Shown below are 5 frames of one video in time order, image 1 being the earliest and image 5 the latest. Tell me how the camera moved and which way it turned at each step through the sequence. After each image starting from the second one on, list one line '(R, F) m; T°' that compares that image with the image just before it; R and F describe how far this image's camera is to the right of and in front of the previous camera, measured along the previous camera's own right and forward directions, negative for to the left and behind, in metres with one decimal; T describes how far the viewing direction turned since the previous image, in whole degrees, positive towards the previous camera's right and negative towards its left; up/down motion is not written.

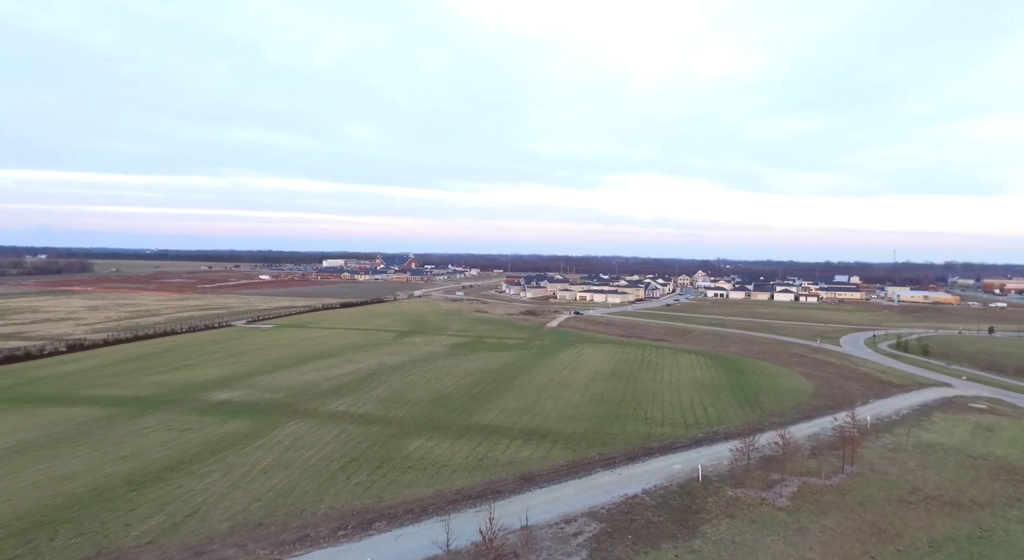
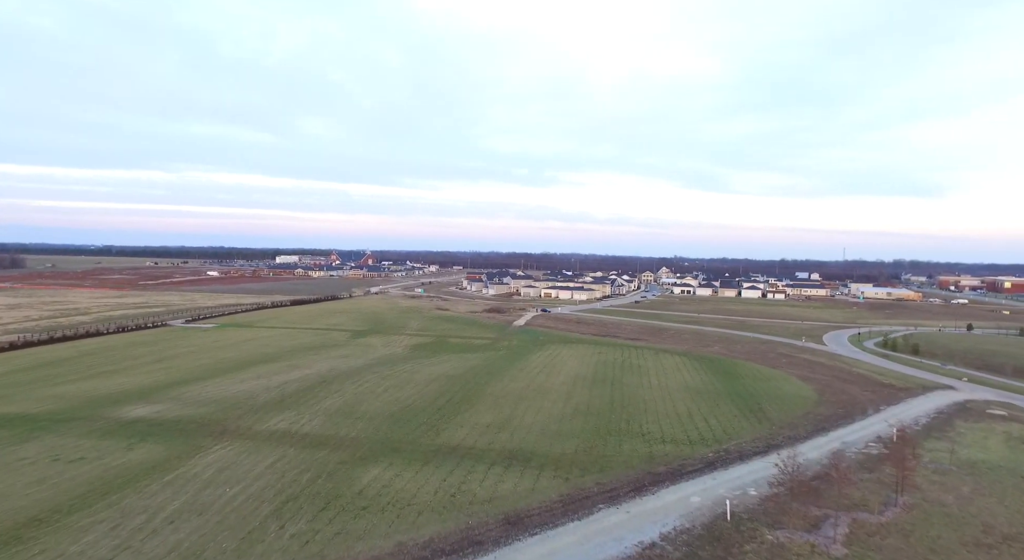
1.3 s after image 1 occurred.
(-0.2, +1.6) m; +4°
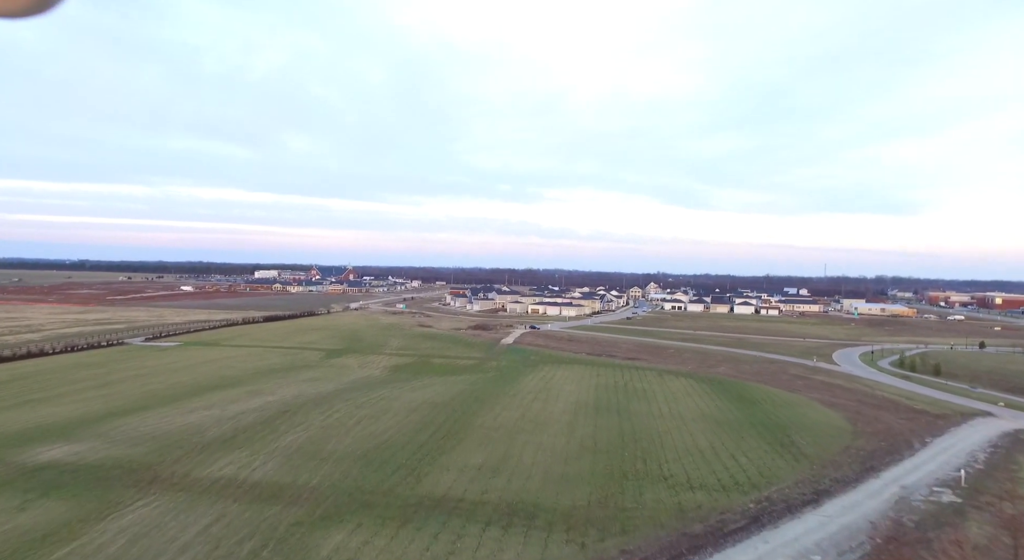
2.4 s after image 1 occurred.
(-0.2, +1.5) m; +2°
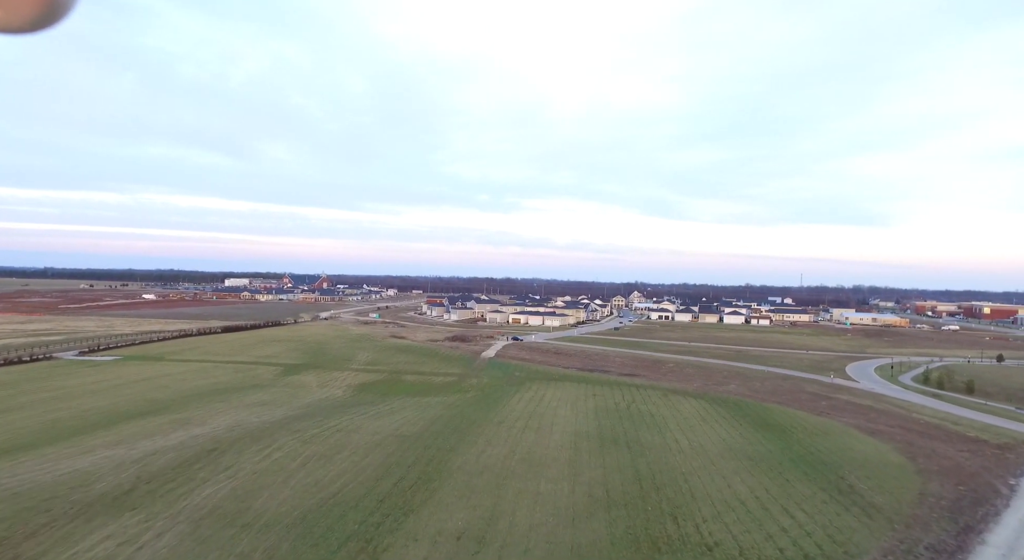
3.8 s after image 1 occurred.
(-0.1, +2.0) m; +2°
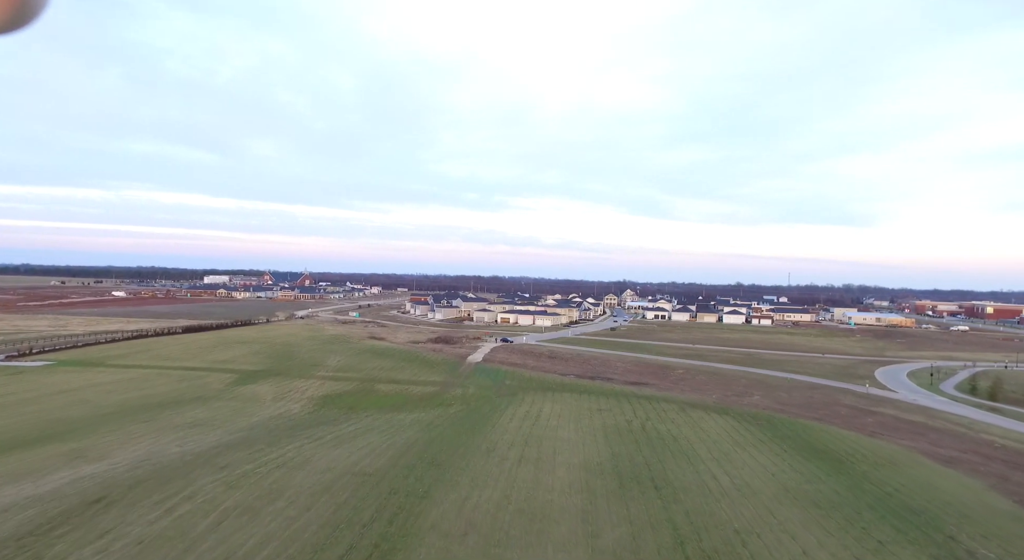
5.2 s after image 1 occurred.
(-0.1, +2.1) m; +1°
